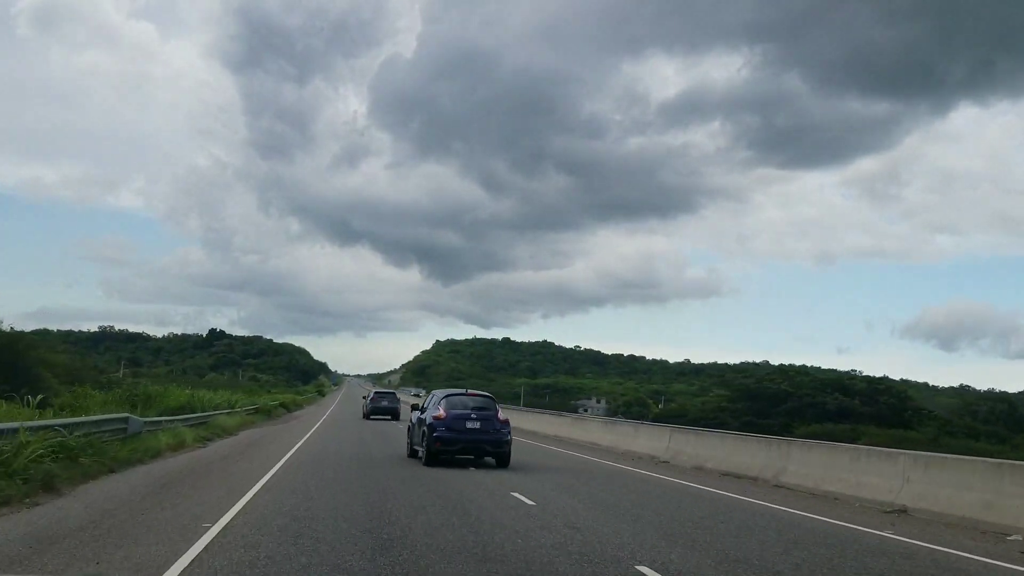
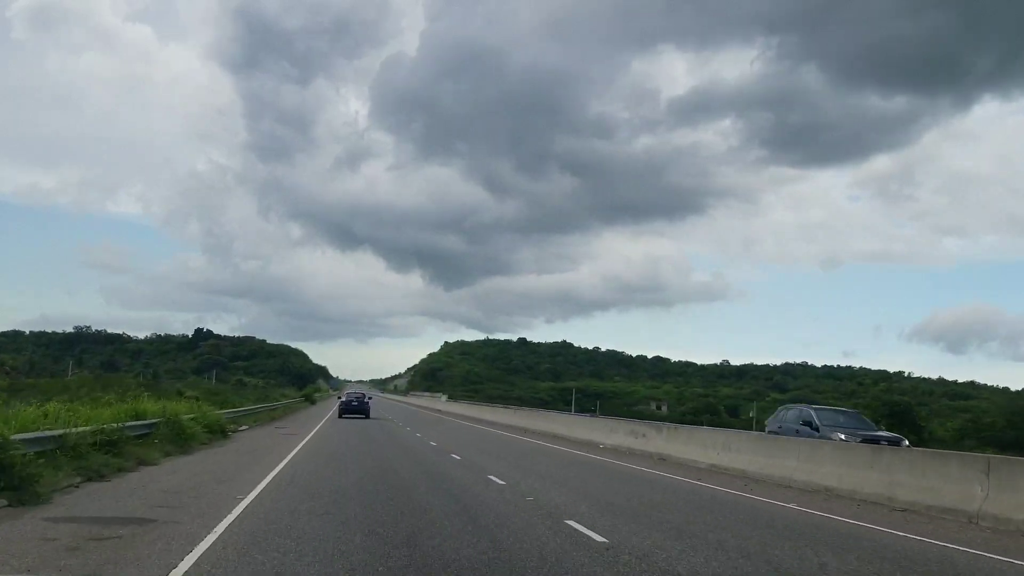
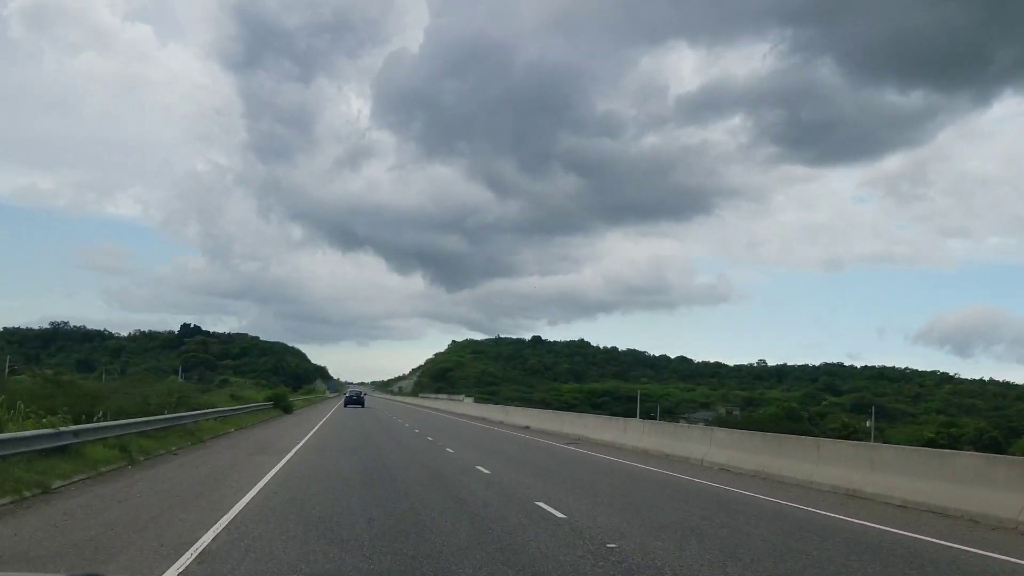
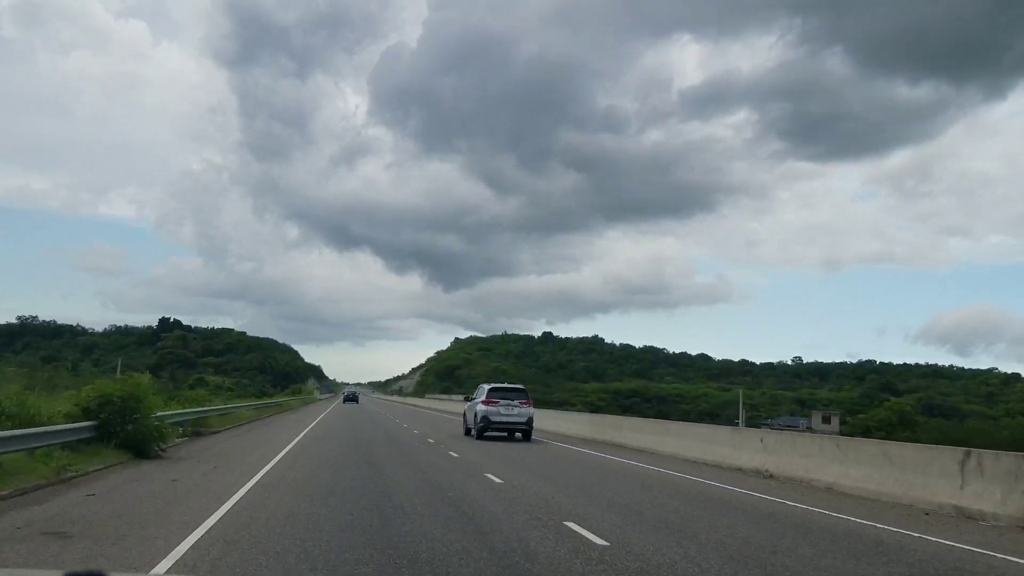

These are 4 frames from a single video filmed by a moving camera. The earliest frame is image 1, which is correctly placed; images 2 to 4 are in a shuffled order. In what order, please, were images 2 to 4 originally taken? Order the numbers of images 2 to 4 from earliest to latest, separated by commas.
2, 3, 4
